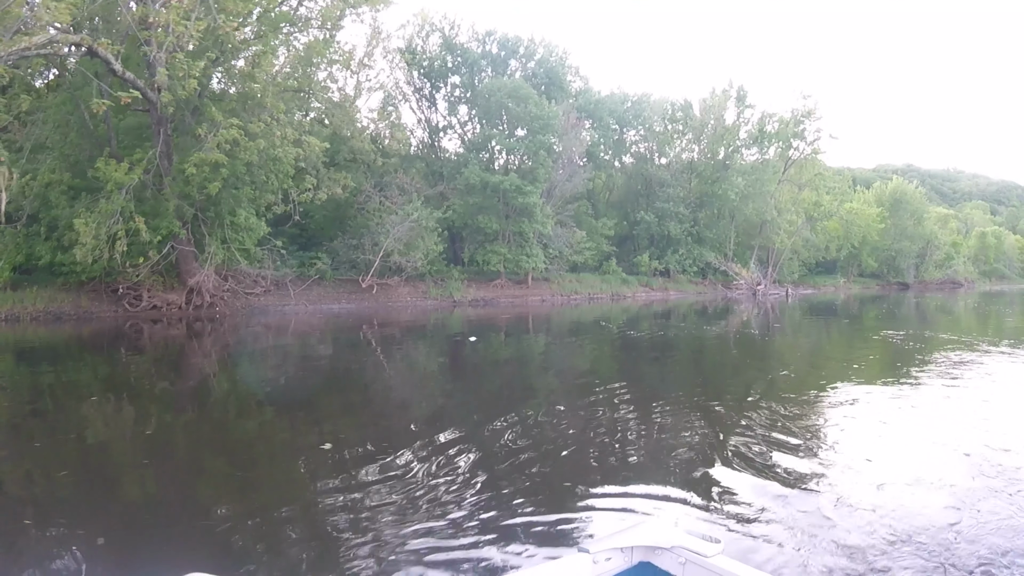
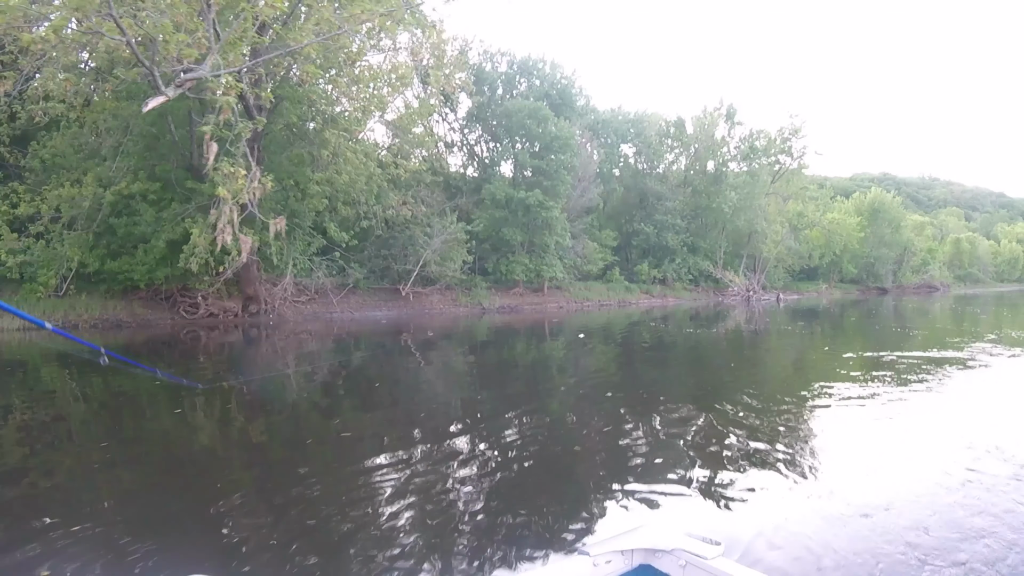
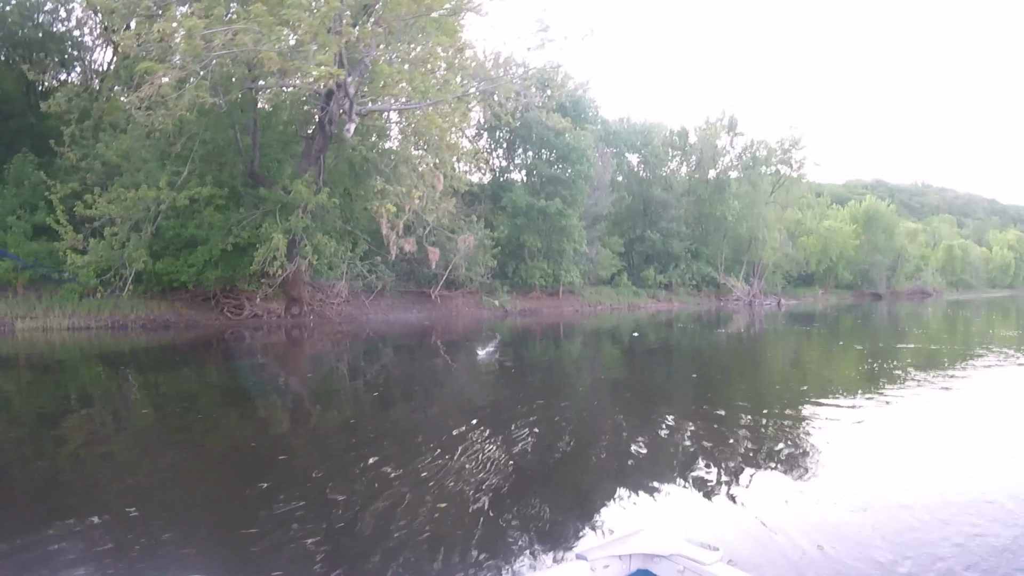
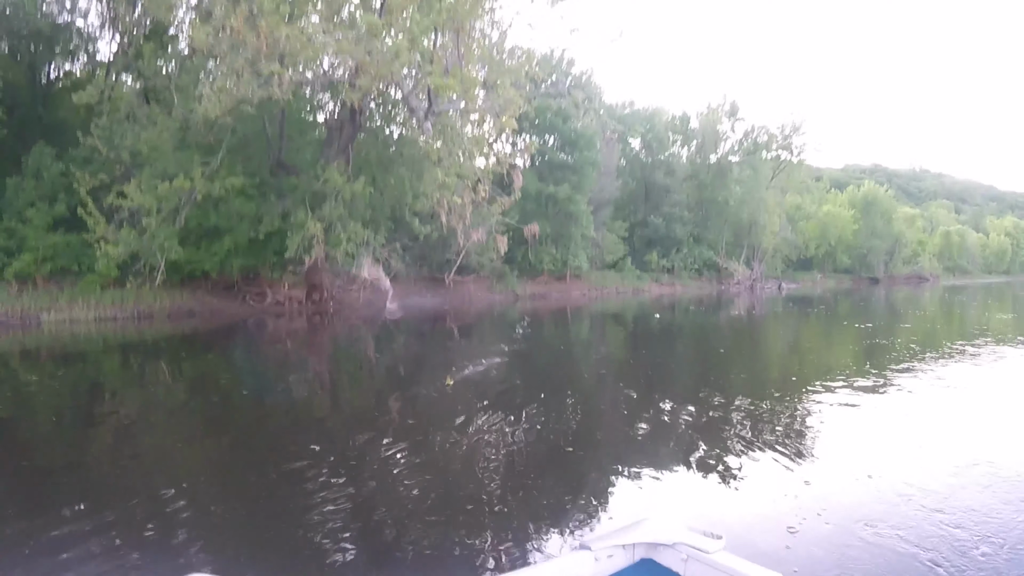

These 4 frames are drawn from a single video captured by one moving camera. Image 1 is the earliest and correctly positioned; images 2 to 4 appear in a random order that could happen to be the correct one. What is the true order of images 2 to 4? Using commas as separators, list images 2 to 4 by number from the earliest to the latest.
2, 3, 4
